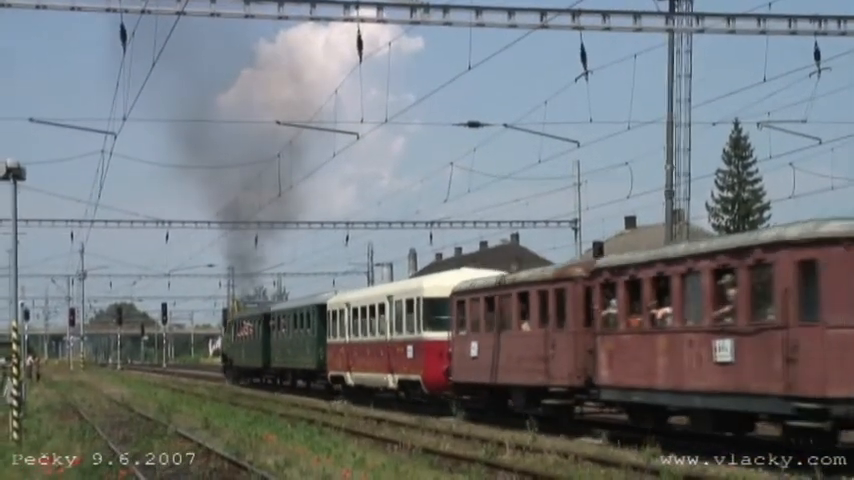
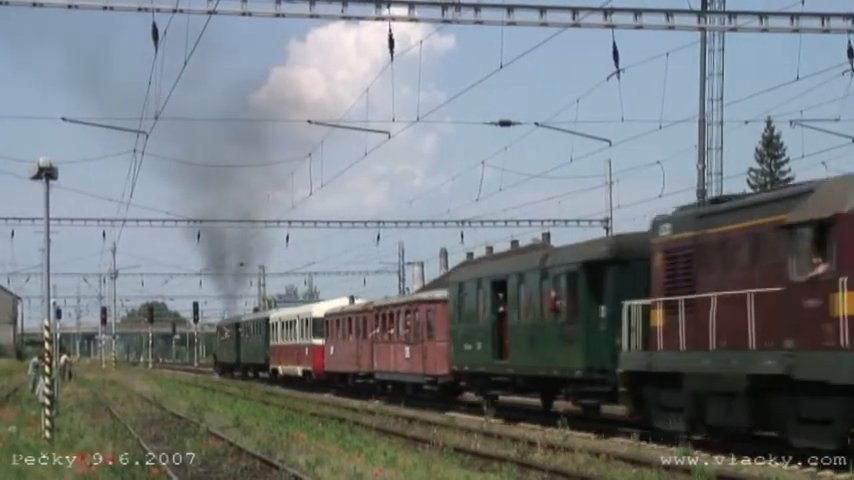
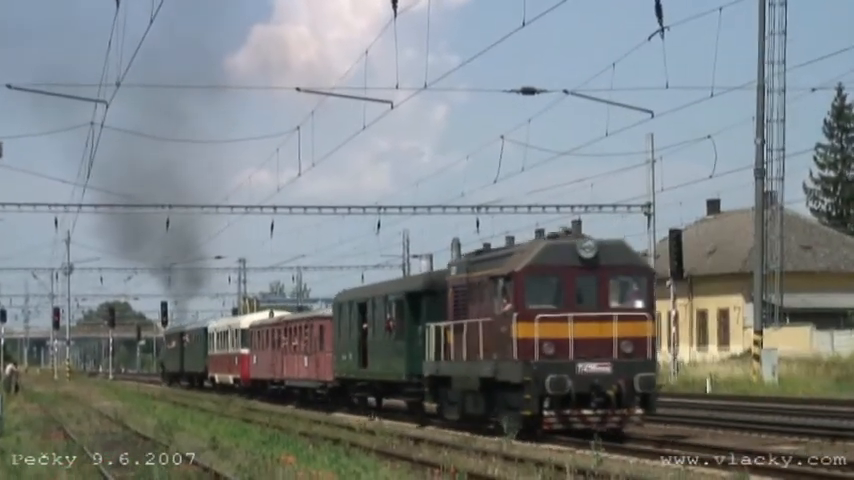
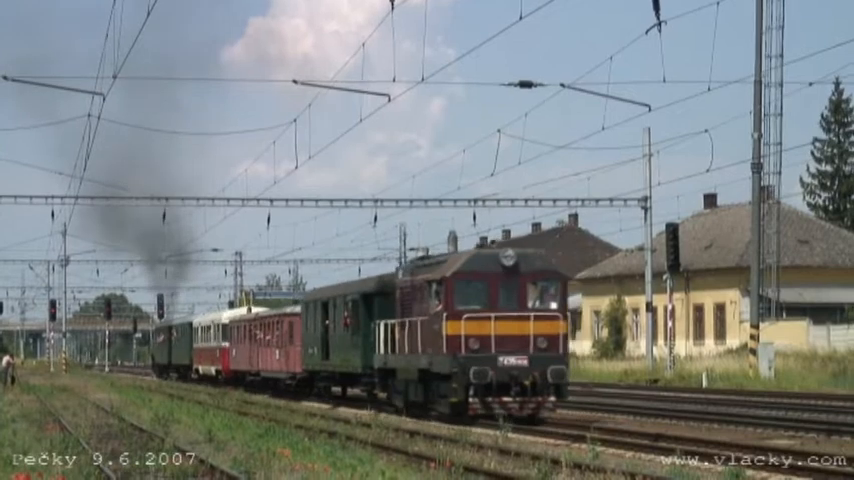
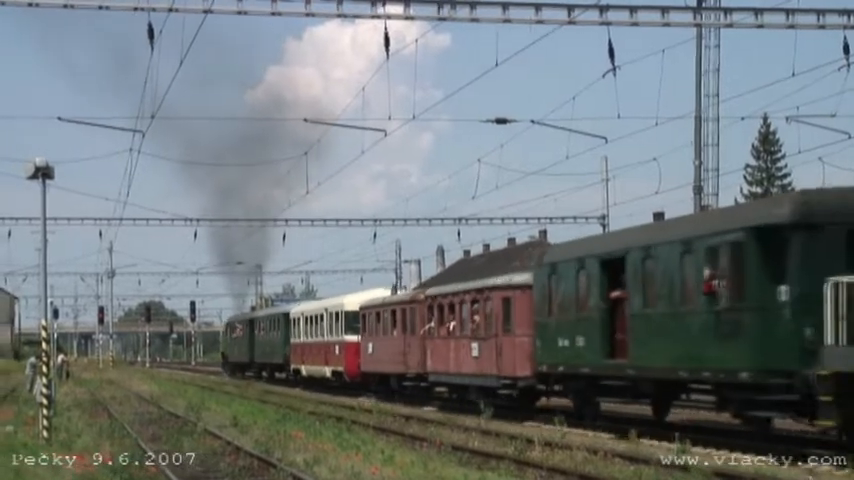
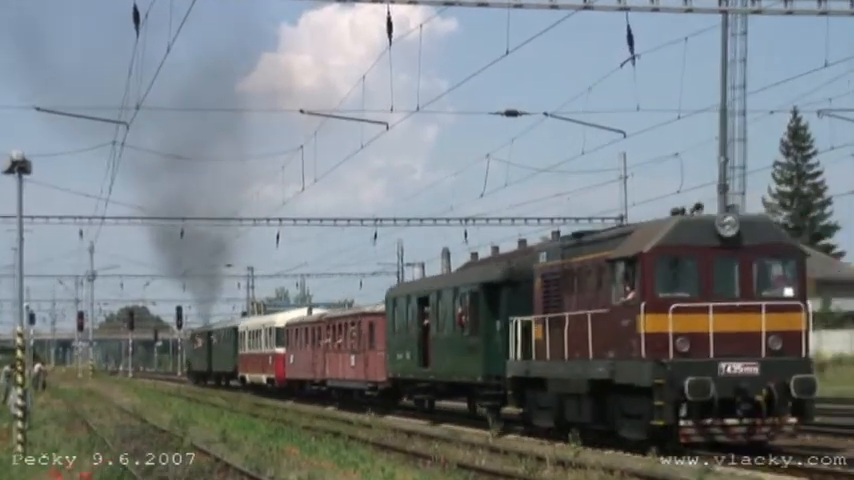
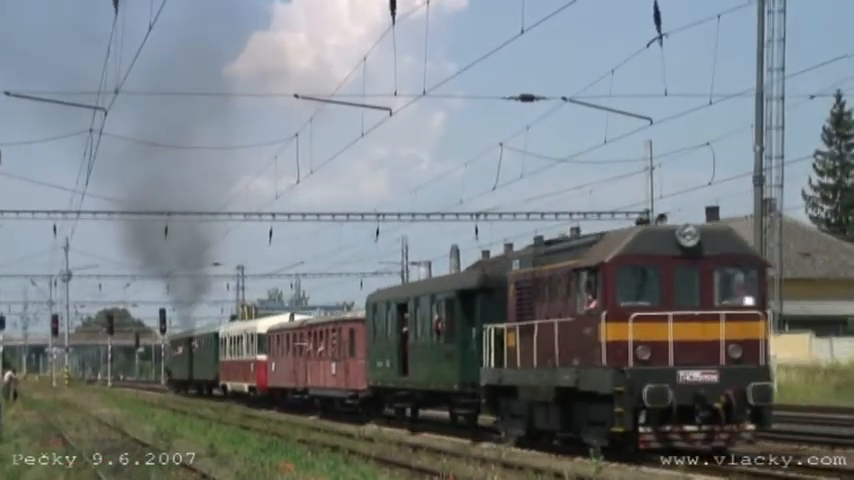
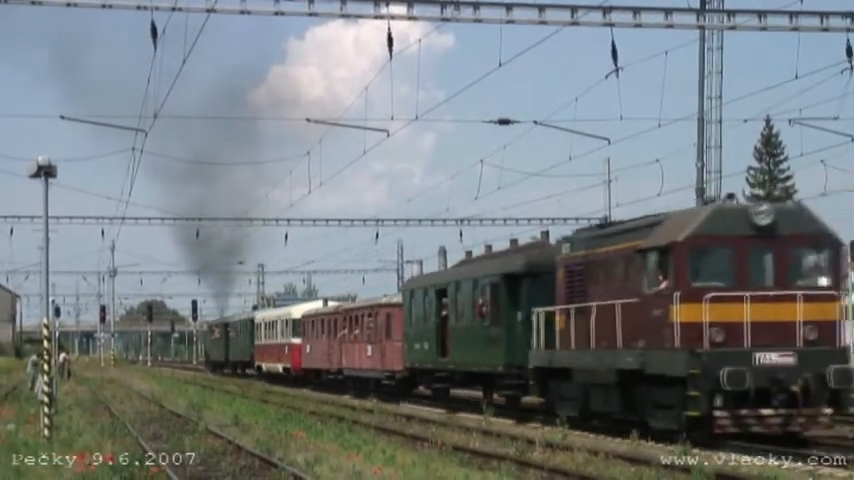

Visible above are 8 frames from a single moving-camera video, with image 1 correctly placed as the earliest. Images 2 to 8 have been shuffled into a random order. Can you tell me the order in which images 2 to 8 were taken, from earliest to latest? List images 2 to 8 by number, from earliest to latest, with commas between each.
5, 2, 8, 6, 7, 3, 4
